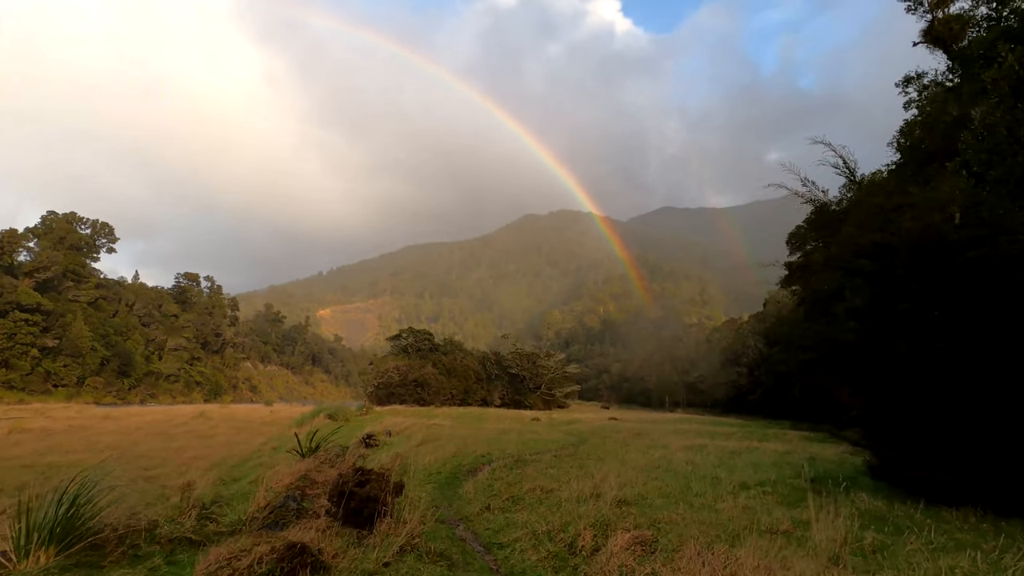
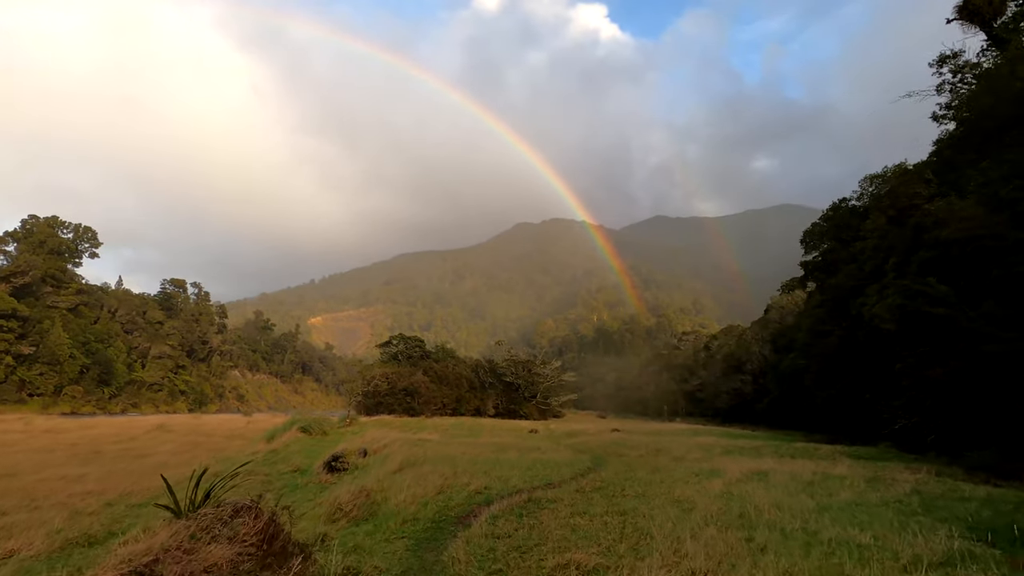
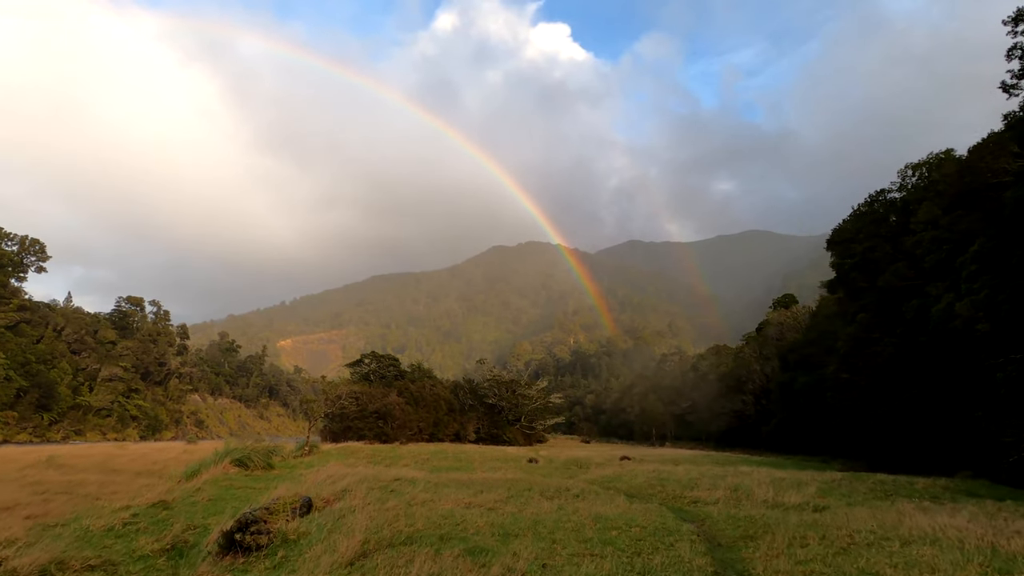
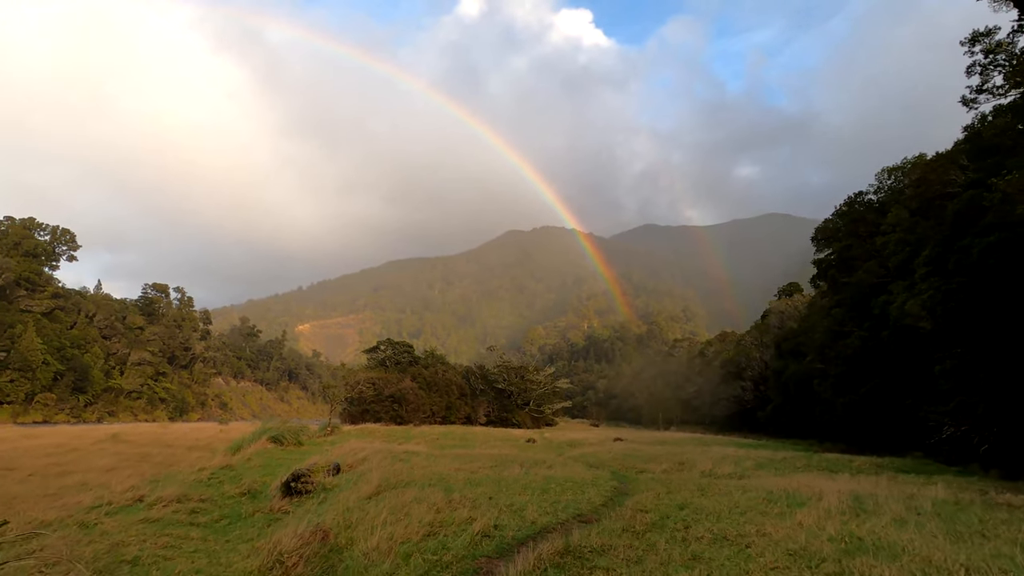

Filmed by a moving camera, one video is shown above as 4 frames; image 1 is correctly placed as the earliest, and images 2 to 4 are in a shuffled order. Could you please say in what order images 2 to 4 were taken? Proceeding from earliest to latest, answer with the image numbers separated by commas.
2, 4, 3
